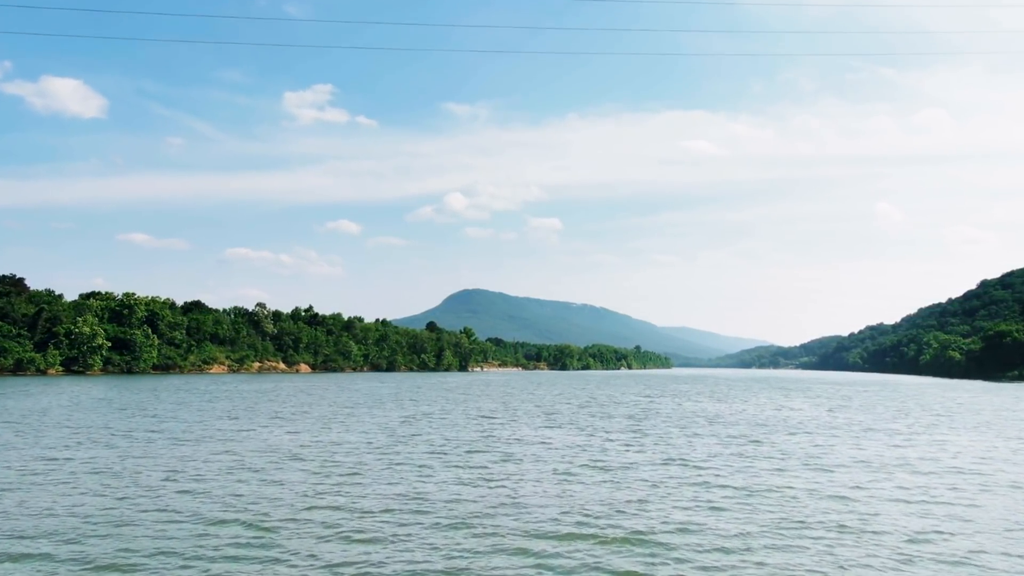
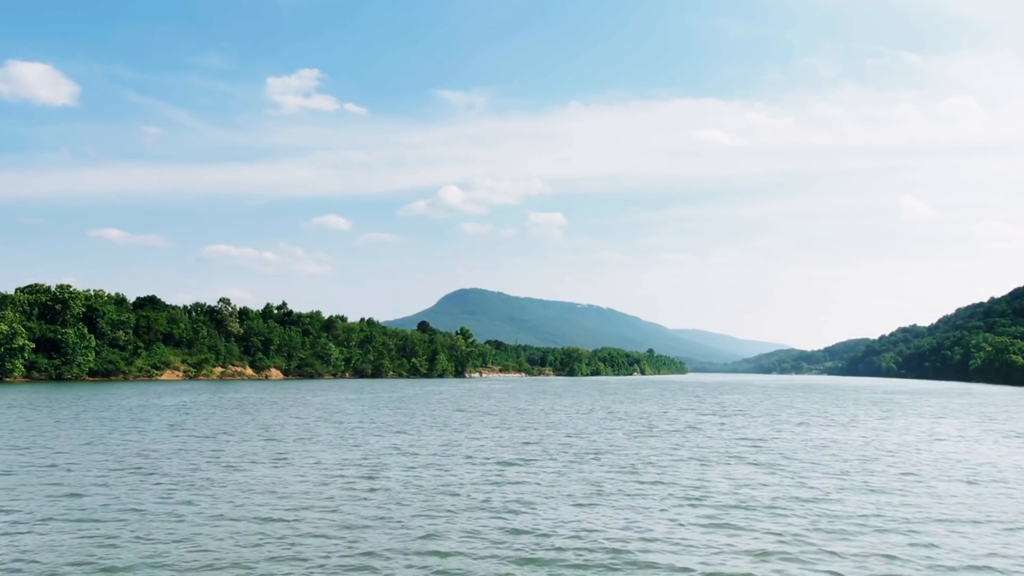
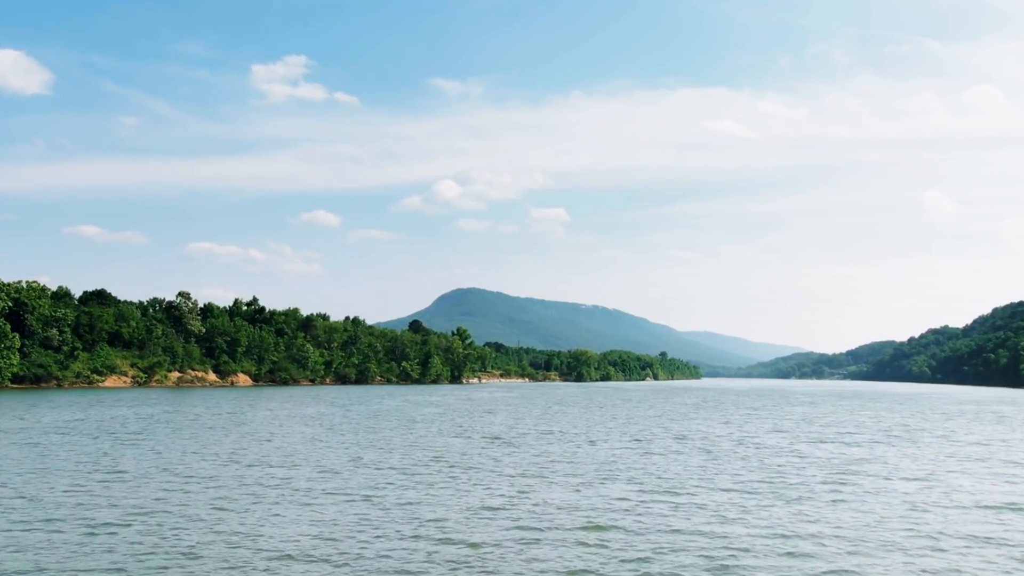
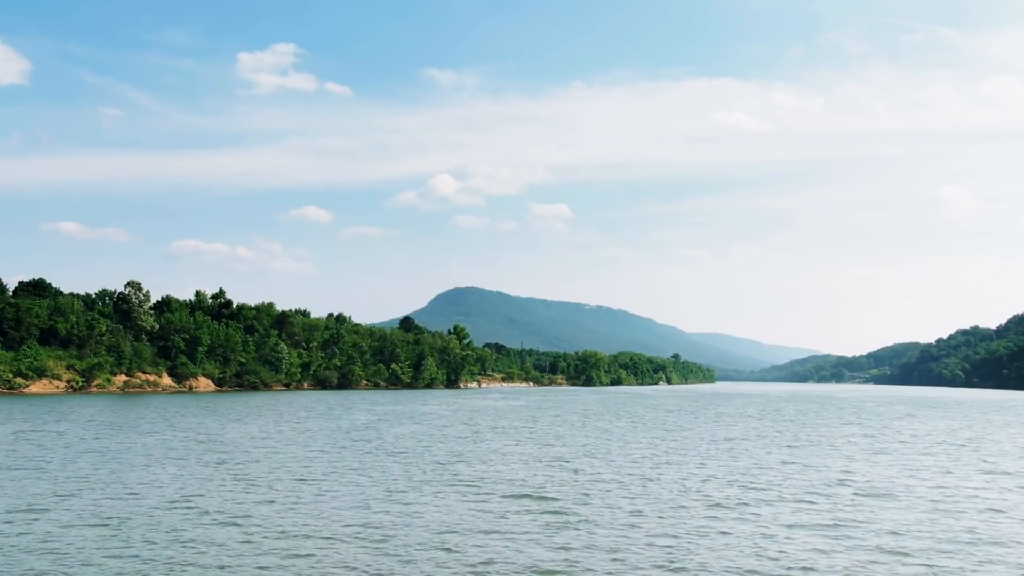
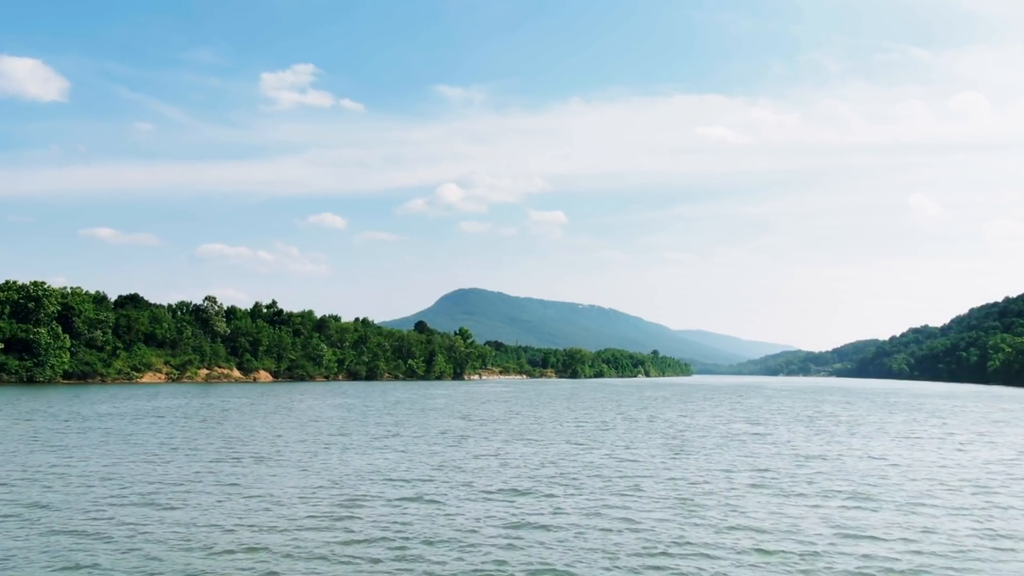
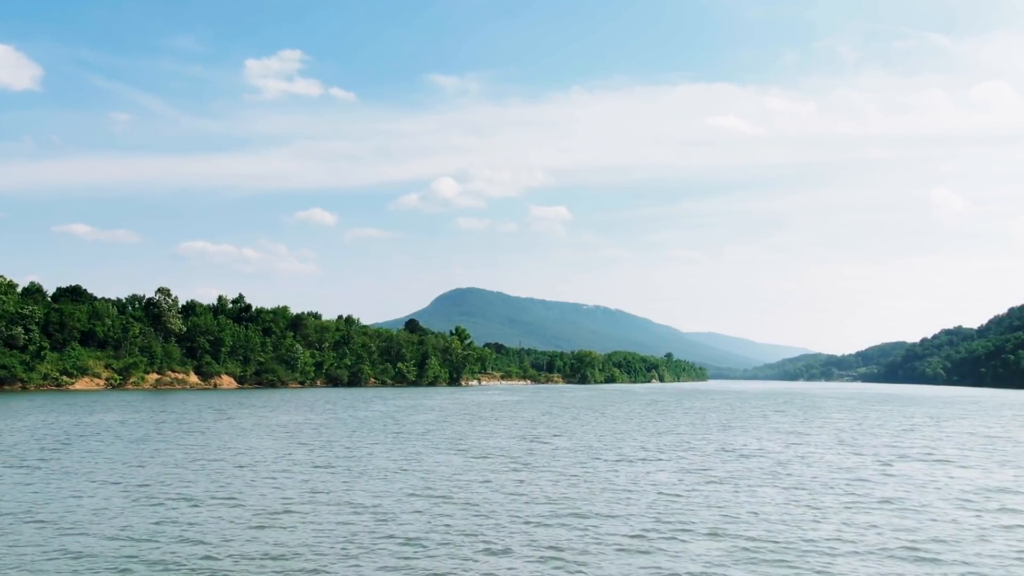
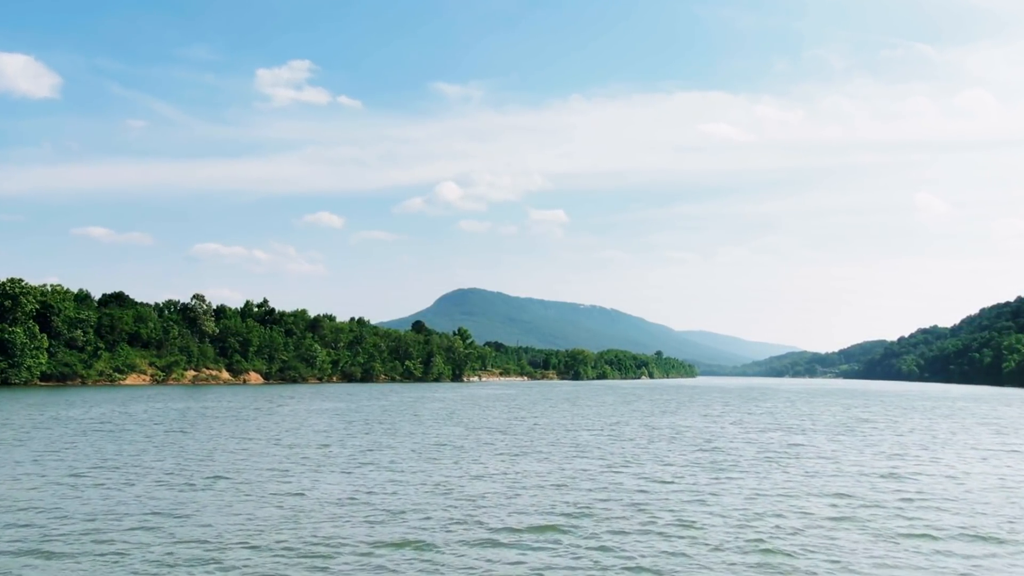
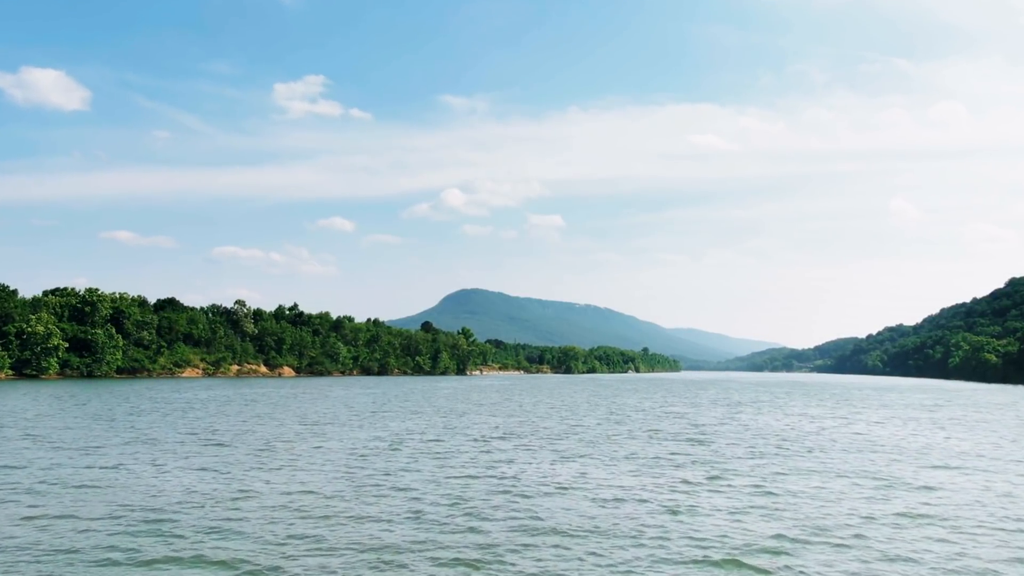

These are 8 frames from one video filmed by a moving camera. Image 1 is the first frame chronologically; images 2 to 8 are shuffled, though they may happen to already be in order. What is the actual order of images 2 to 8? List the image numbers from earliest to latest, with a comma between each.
8, 2, 5, 7, 3, 6, 4
